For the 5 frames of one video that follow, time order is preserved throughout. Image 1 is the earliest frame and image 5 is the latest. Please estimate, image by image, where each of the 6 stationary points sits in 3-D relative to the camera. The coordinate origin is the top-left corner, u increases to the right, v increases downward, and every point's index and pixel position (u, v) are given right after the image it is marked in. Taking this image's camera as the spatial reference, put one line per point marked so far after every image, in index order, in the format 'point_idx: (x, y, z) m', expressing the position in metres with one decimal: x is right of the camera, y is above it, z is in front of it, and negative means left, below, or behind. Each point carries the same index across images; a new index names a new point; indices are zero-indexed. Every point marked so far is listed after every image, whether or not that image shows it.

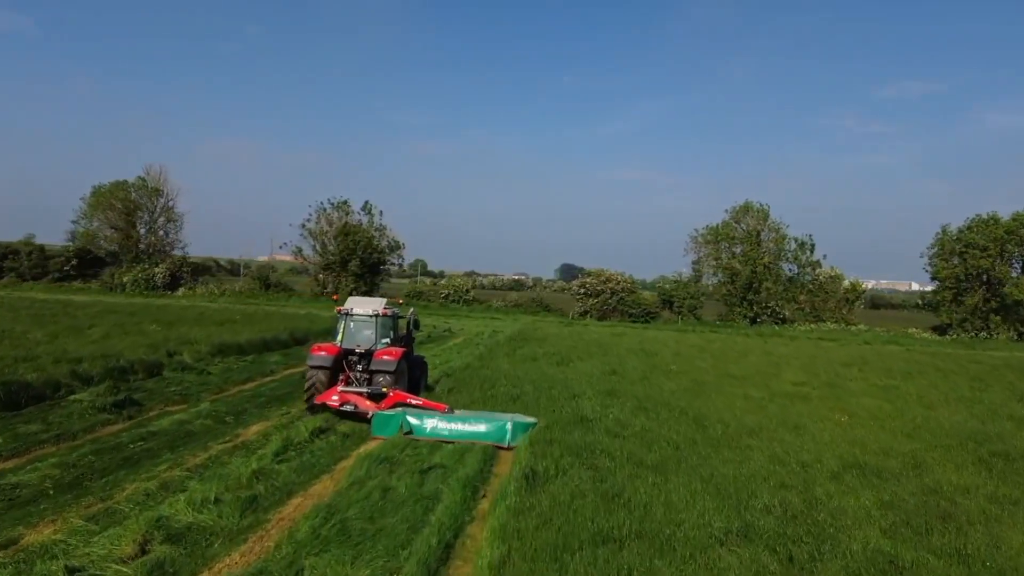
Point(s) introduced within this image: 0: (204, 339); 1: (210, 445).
0: (-10.6, -1.8, +17.6) m
1: (-5.3, -2.7, +8.9) m
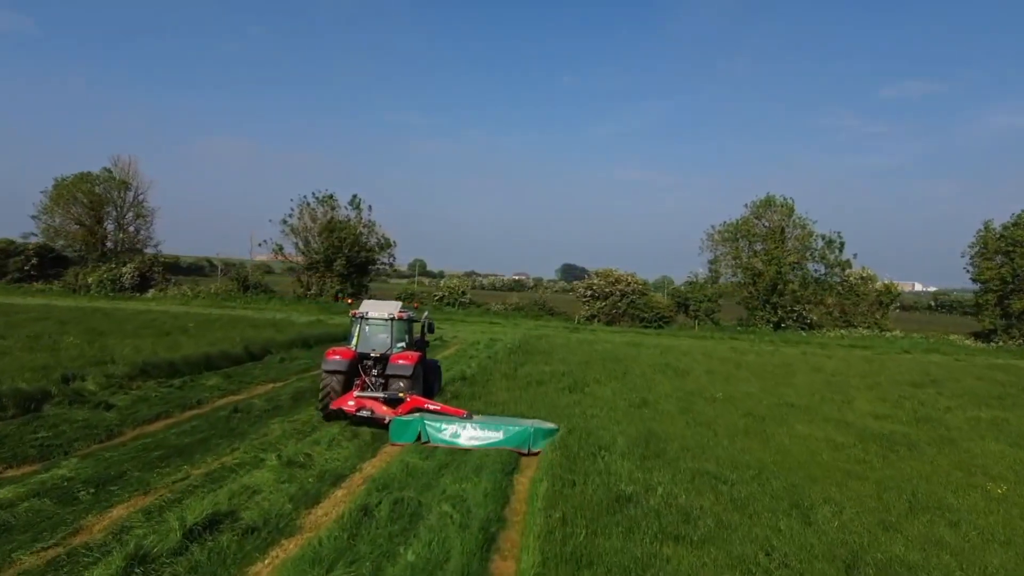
0: (-10.7, -1.9, +14.2) m
1: (-5.3, -2.9, +5.4) m
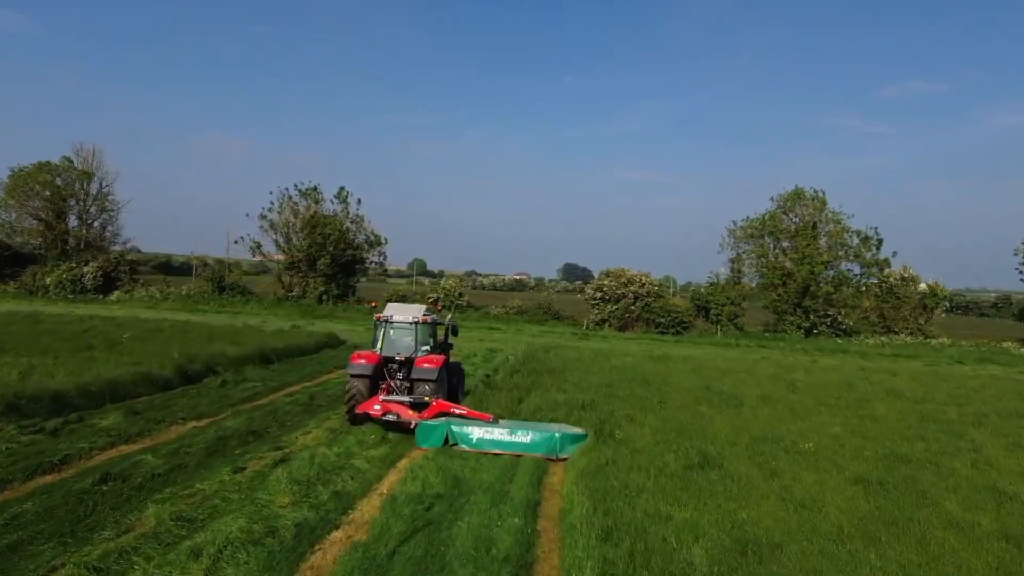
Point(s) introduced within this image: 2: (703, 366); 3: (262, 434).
0: (-10.6, -2.0, +10.7) m
1: (-5.2, -3.0, +1.9) m
2: (+7.0, -2.9, +18.8) m
3: (-4.8, -2.8, +9.7) m
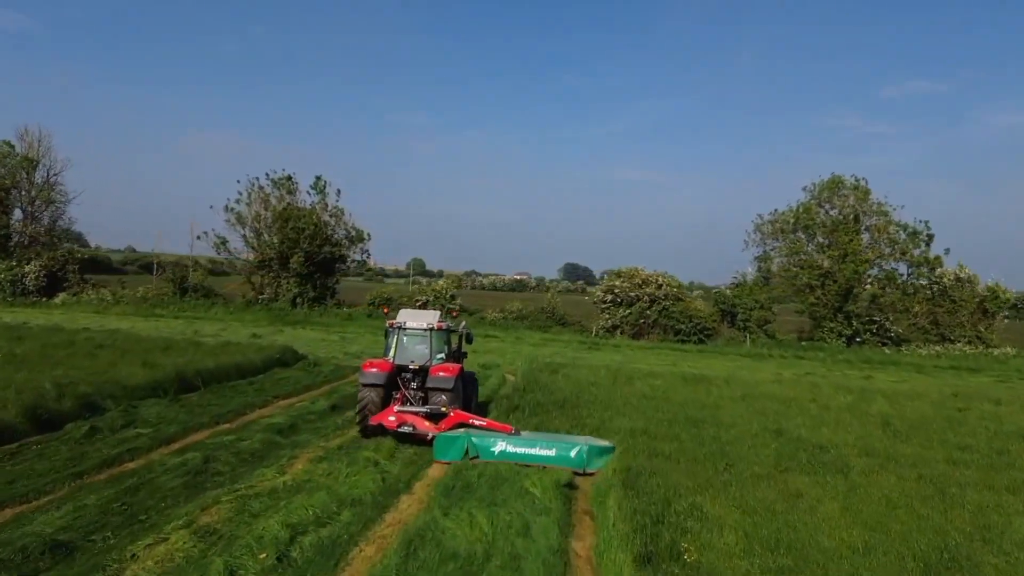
0: (-10.7, -2.1, +6.7) m
1: (-5.3, -3.1, -2.1) m
2: (+6.9, -3.0, +14.7) m
3: (-4.9, -2.9, +5.7) m
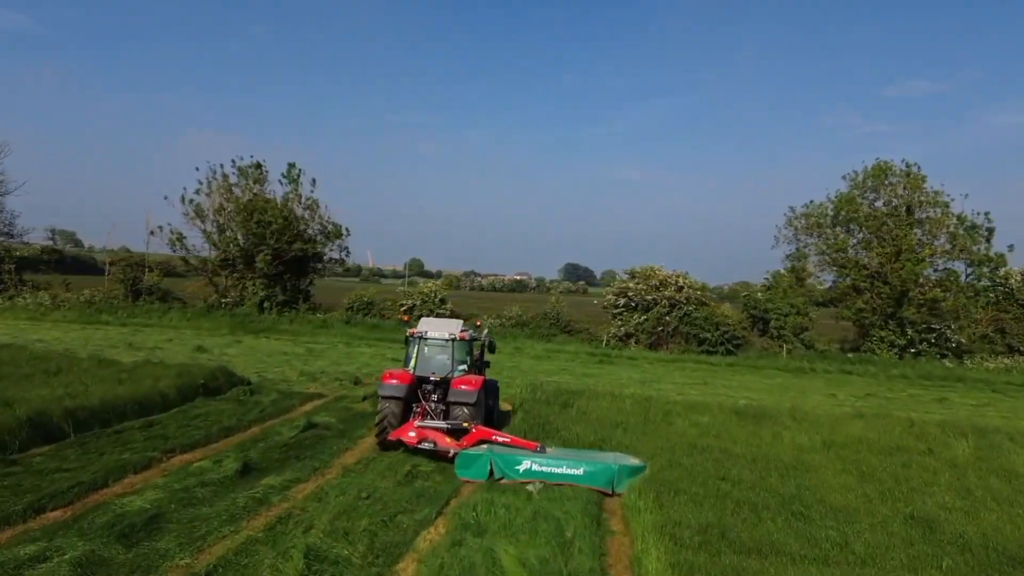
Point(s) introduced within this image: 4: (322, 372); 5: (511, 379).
0: (-10.8, -2.3, +2.8) m
1: (-5.4, -3.2, -5.9) m
2: (+6.9, -3.1, +10.9) m
3: (-4.9, -3.0, +1.9) m
4: (-6.3, -2.8, +16.8) m
5: (-0.2, -2.9, +16.2) m
